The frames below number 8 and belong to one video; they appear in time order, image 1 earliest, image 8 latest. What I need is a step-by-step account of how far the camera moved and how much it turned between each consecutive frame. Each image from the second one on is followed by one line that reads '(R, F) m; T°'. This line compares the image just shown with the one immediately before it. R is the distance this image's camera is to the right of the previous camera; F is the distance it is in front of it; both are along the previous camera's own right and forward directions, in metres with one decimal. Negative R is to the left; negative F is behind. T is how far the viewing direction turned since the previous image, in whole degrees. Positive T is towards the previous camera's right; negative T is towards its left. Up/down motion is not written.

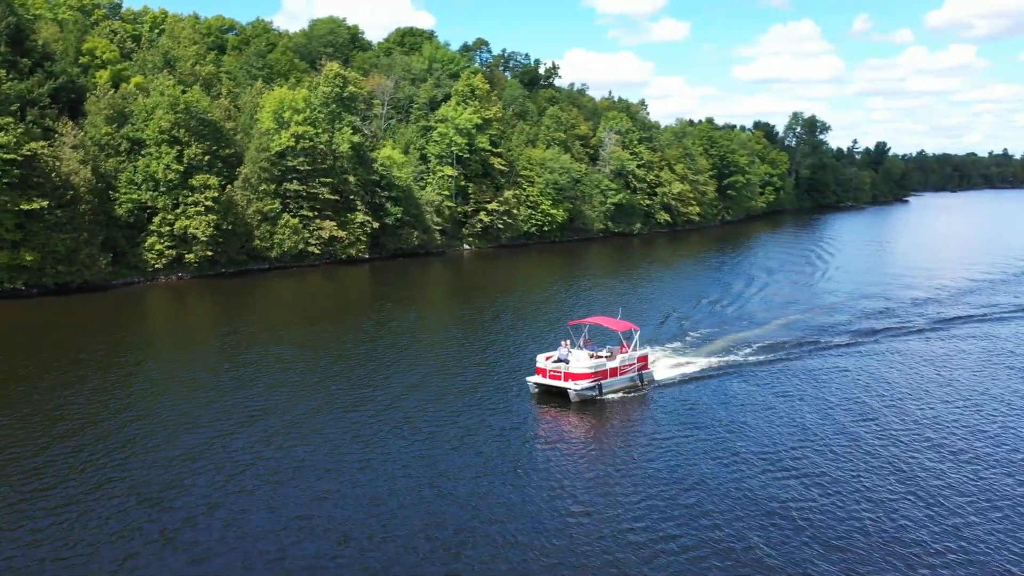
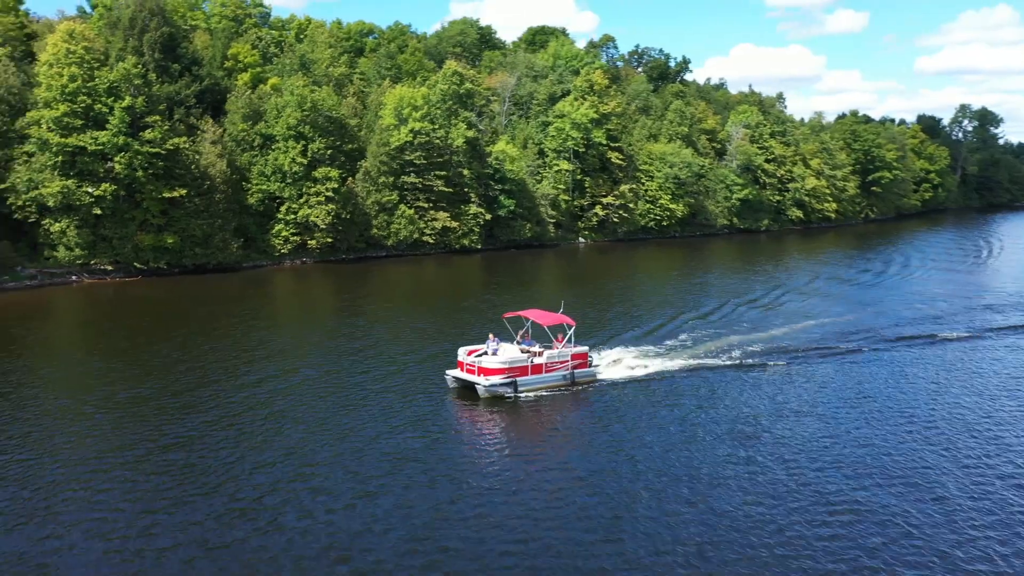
(+5.3, -1.5) m; -11°
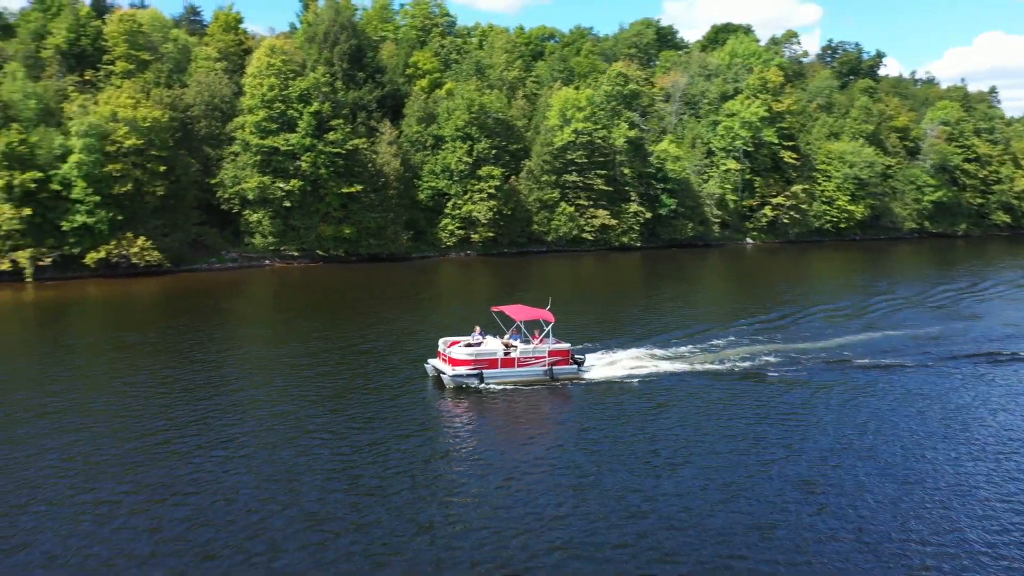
(+4.9, -2.1) m; -14°
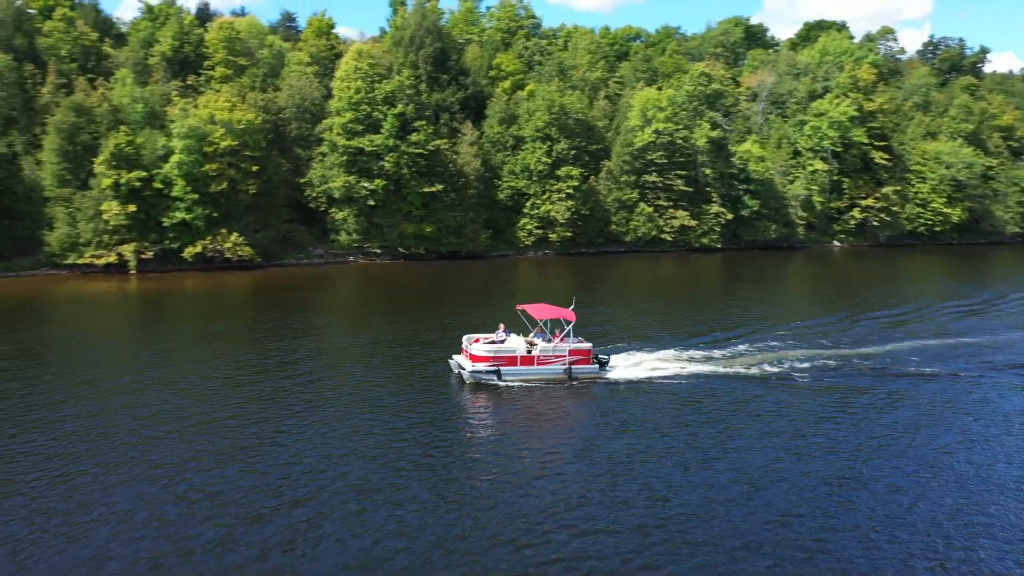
(+1.3, -0.9) m; -6°
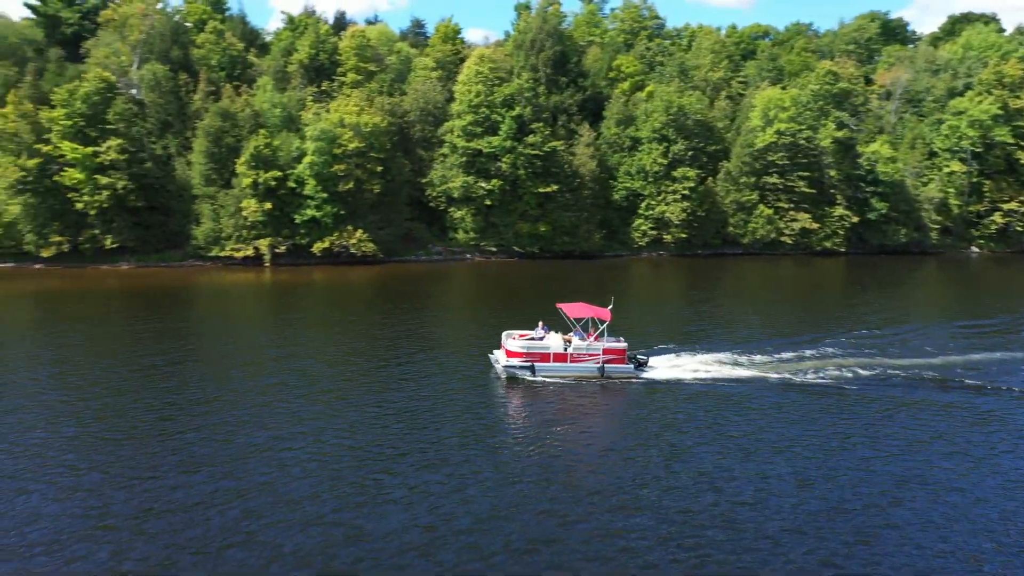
(+1.5, -1.3) m; -9°
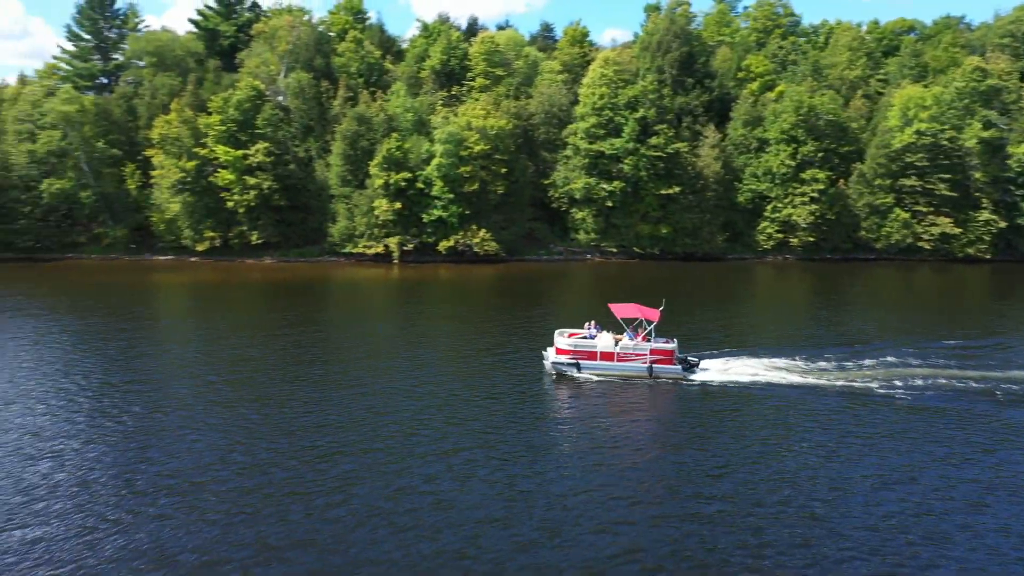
(+1.1, -1.3) m; -9°
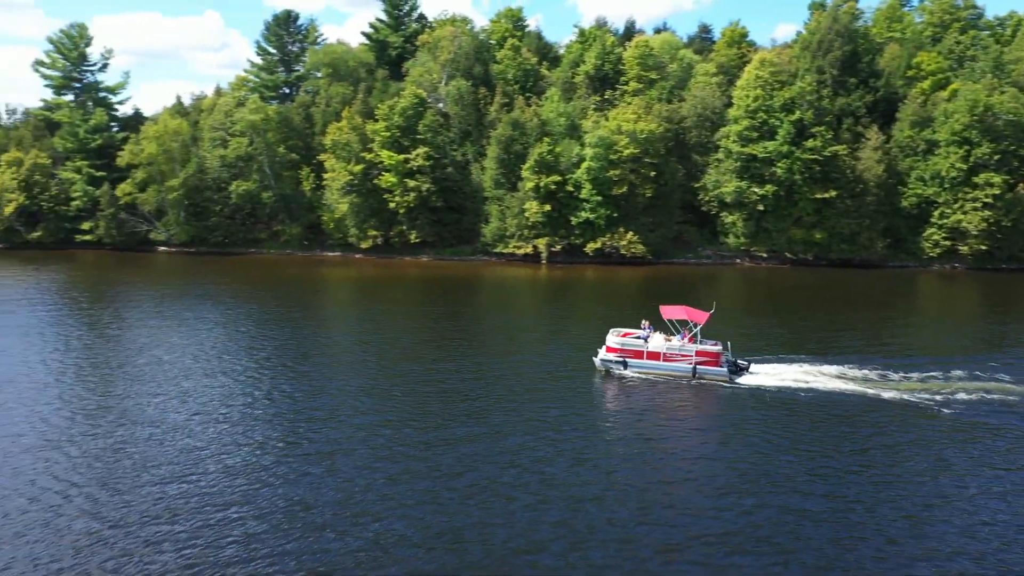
(+1.2, -1.7) m; -11°
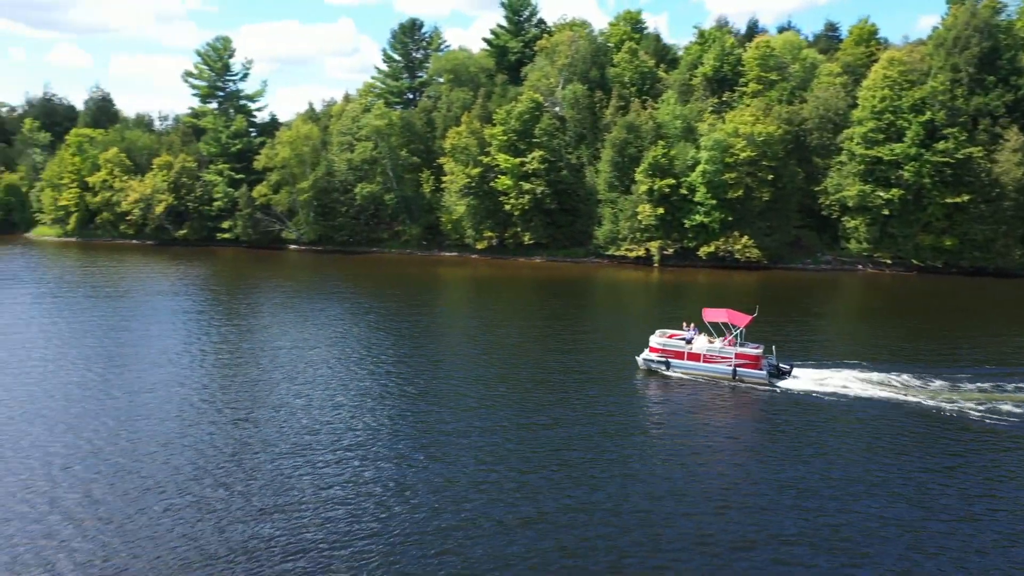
(+0.6, -1.2) m; -8°
